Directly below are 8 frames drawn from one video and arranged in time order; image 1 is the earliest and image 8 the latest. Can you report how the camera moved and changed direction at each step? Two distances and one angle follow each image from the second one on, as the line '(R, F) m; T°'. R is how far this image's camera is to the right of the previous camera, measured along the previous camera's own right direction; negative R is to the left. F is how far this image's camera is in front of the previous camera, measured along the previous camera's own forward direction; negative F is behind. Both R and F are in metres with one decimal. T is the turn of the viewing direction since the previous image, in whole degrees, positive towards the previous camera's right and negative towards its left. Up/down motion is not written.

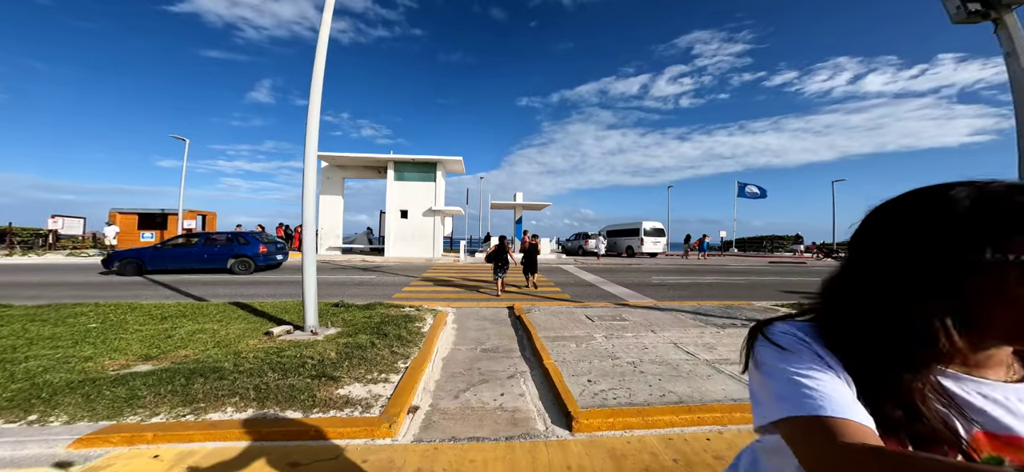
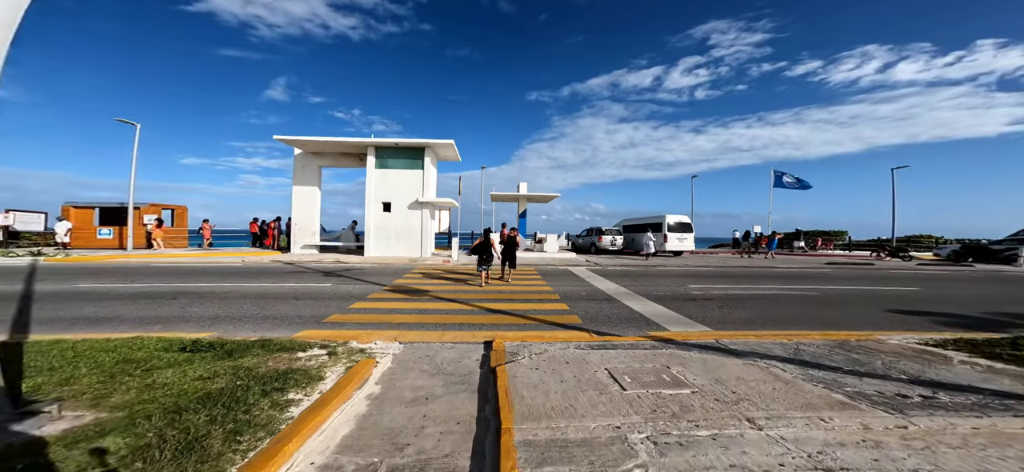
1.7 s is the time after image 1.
(+0.5, +3.1) m; -2°
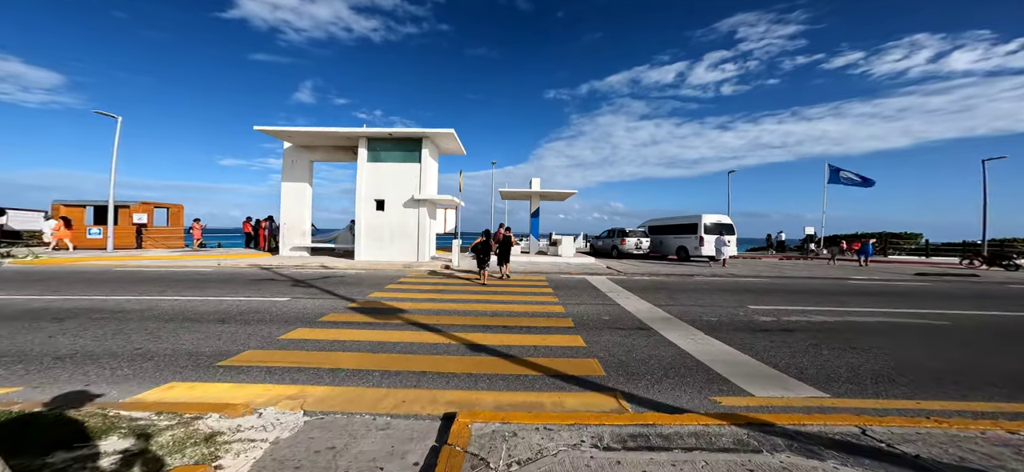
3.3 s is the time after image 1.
(+0.4, +2.2) m; -3°
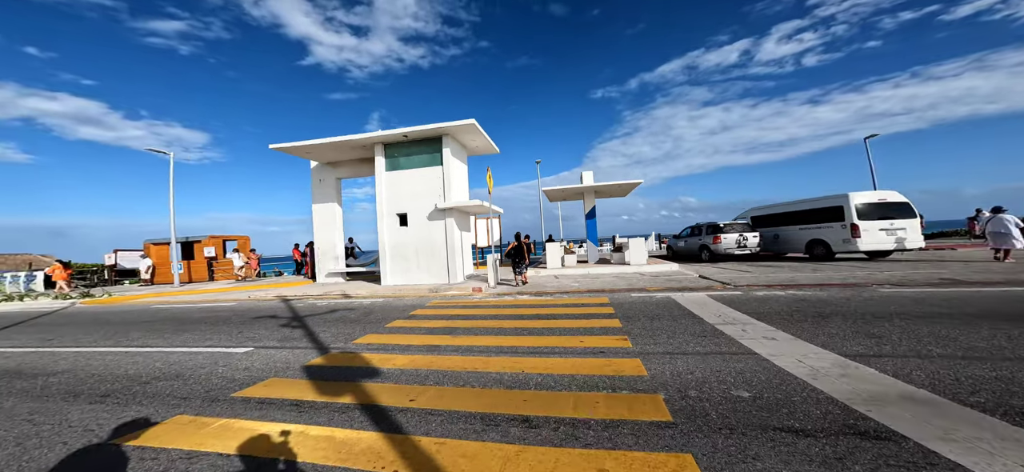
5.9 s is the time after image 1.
(+0.5, +3.0) m; -11°
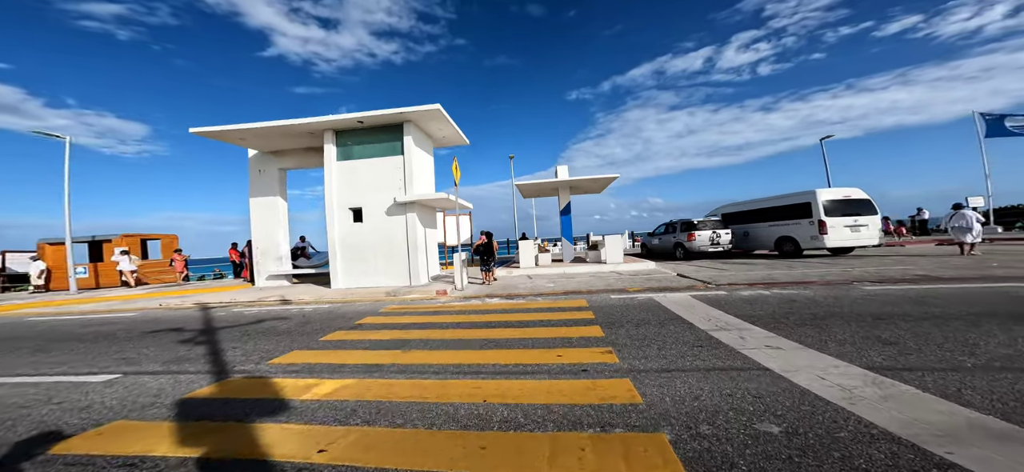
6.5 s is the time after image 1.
(+0.1, +0.9) m; +5°
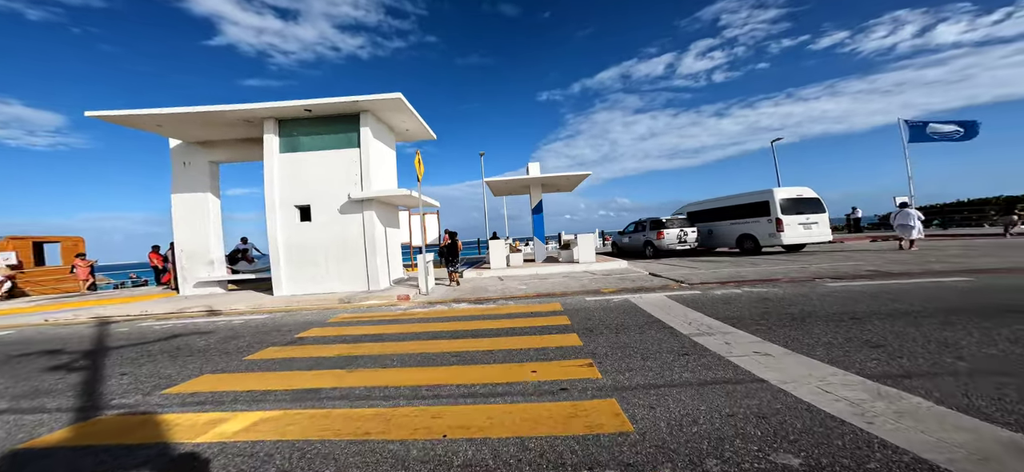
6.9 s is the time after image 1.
(0.0, +0.5) m; +5°
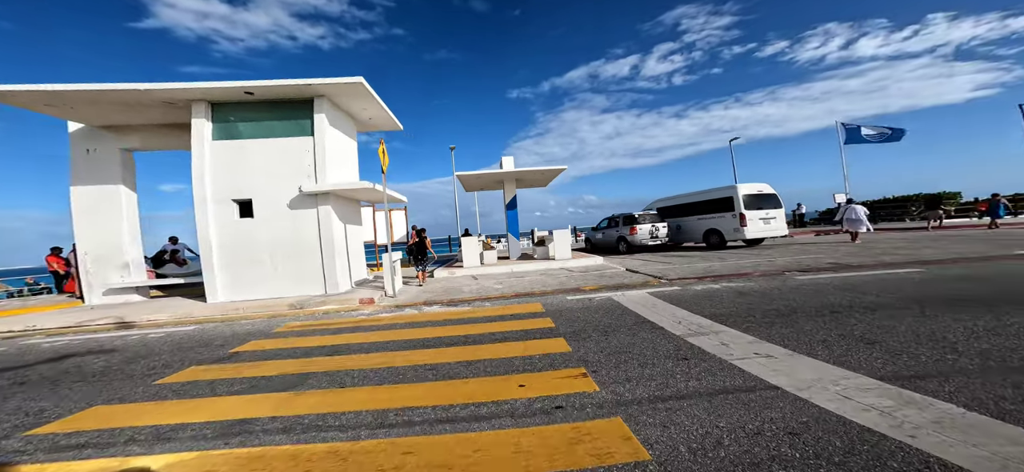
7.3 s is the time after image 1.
(-0.1, +0.5) m; +5°
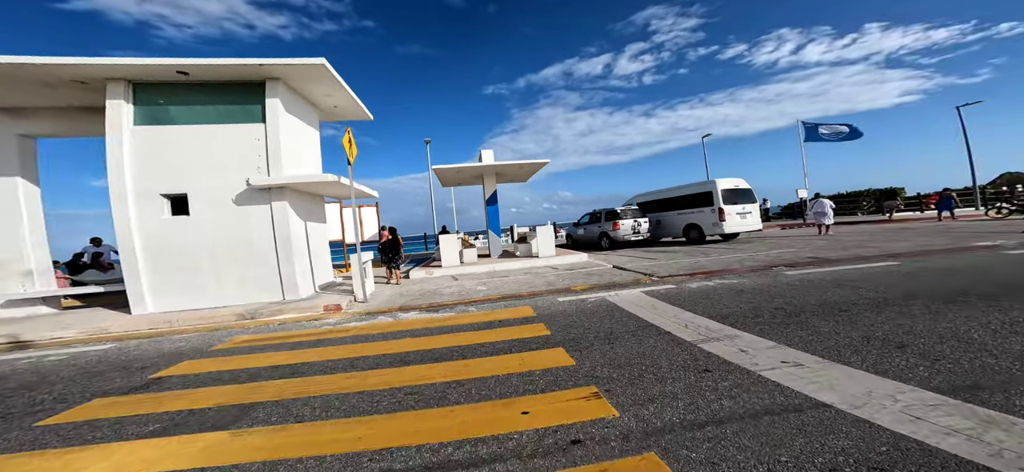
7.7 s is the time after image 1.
(-0.2, +0.5) m; +4°
